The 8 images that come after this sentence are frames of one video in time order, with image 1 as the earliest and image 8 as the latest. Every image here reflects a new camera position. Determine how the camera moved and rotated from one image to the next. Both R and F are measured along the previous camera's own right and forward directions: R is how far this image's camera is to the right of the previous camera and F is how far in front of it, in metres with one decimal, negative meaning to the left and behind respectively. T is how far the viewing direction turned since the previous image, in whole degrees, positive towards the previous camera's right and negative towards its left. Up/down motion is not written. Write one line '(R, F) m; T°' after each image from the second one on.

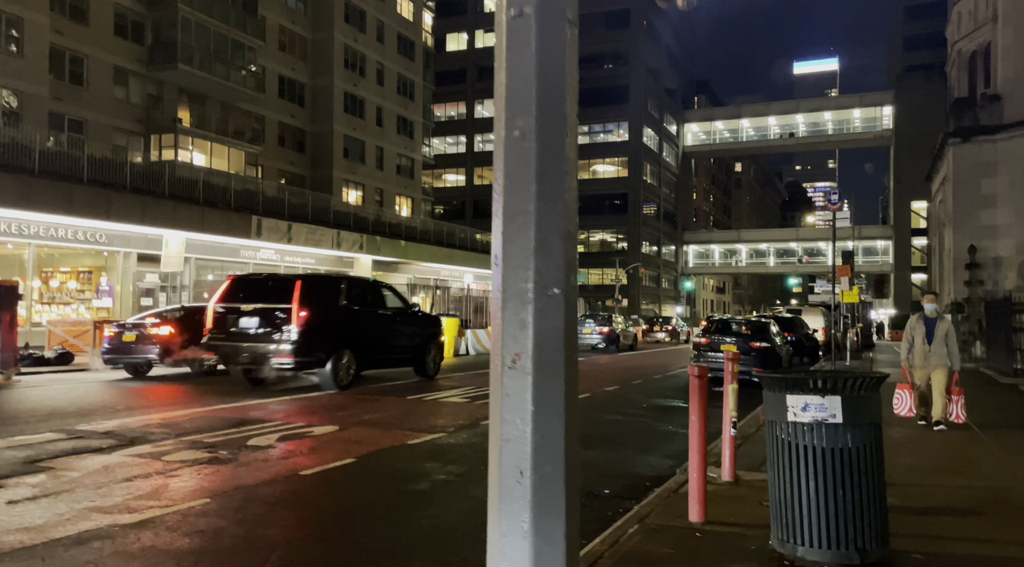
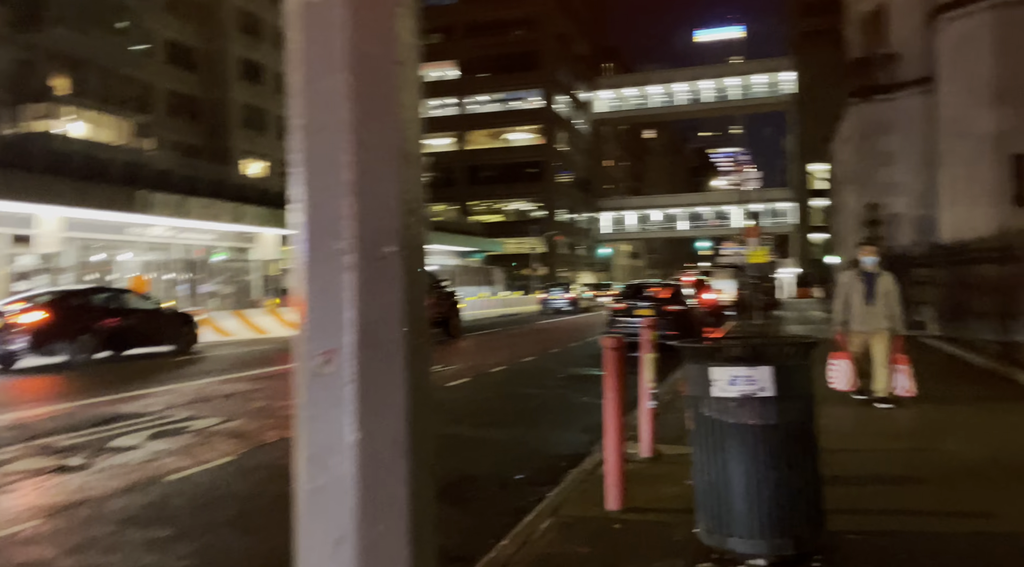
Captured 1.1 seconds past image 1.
(+0.2, +0.7) m; +6°
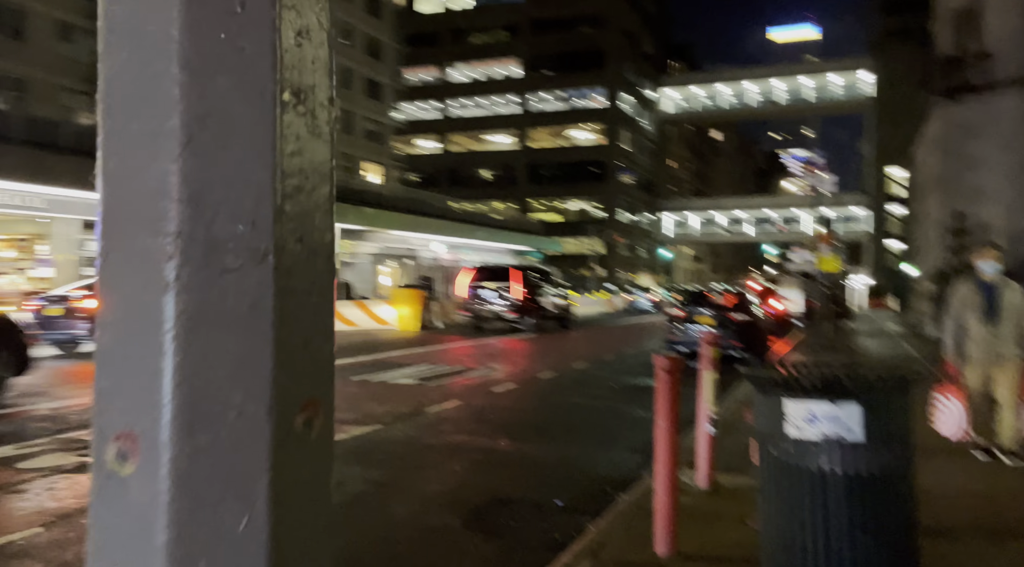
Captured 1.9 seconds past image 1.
(+0.1, +0.6) m; -4°
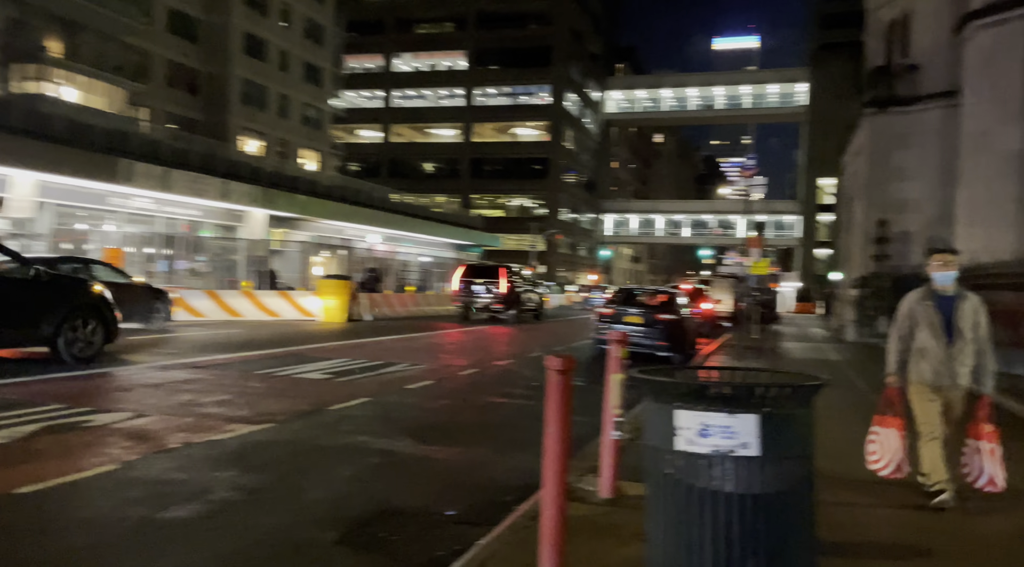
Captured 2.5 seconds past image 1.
(+0.3, +0.4) m; +4°
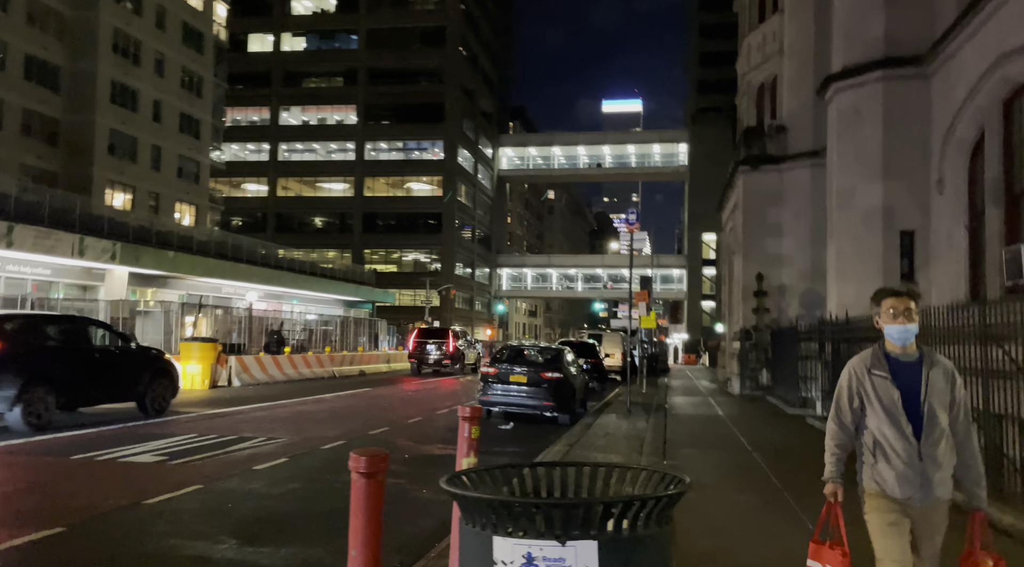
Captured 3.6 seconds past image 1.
(+0.4, +0.8) m; +8°
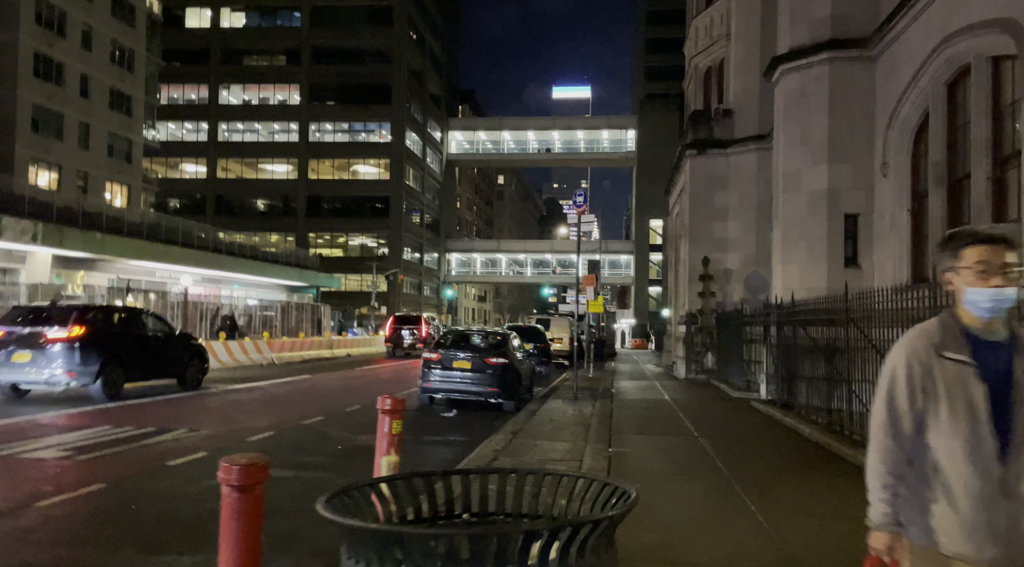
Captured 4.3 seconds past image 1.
(+0.1, +0.5) m; +4°
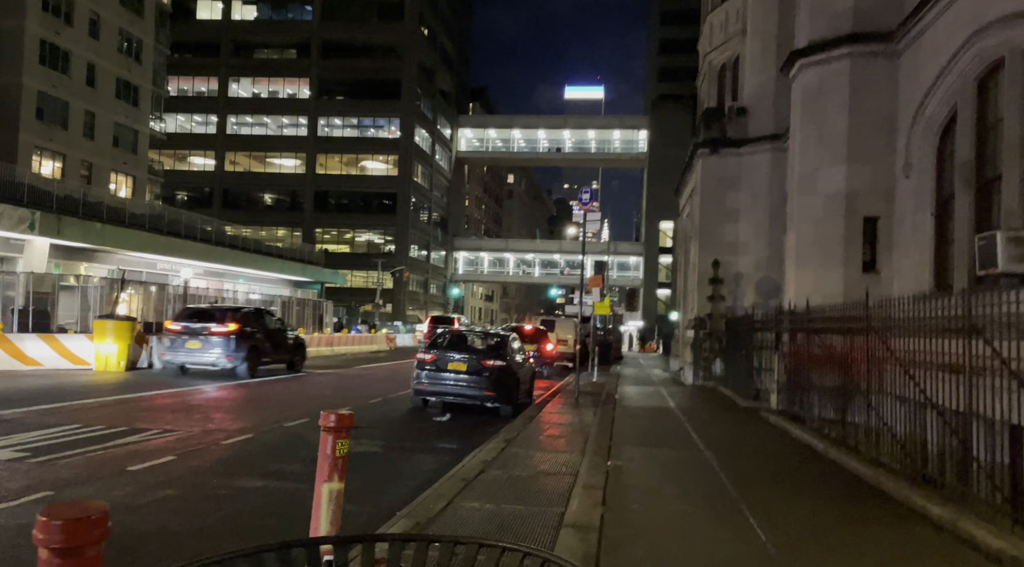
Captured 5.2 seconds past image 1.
(+0.2, +0.7) m; -1°
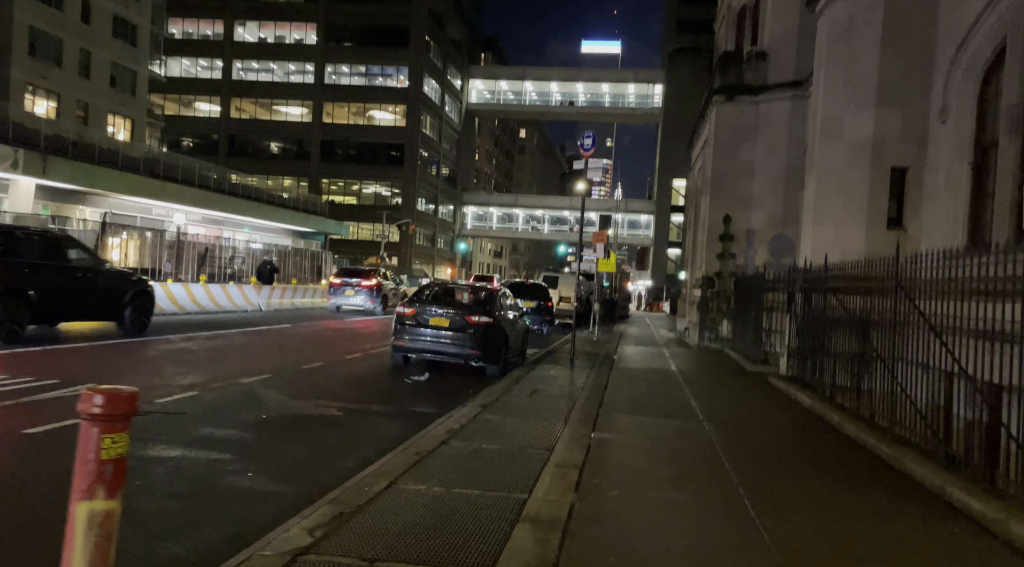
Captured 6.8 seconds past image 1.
(+0.4, +1.2) m; -1°
